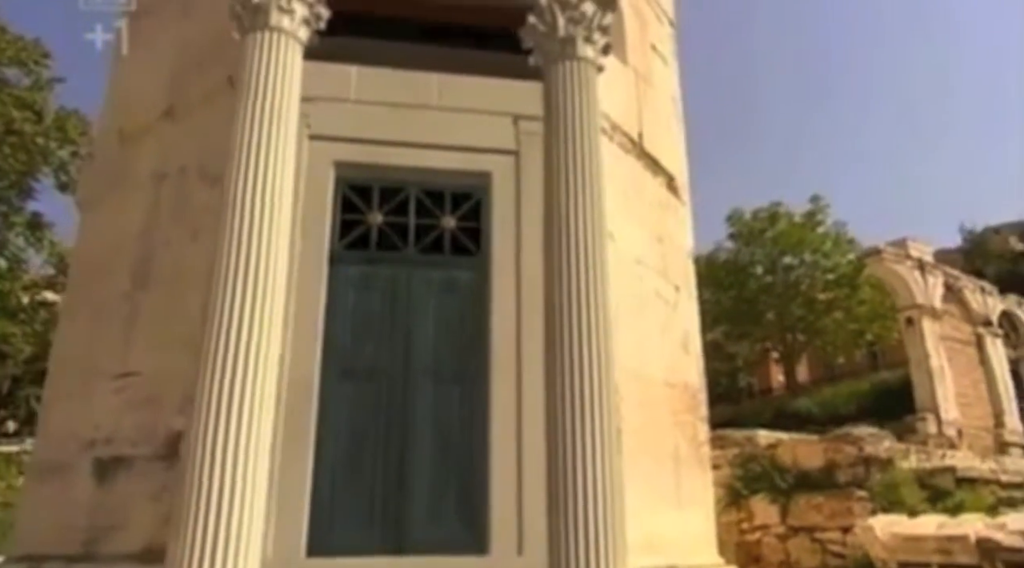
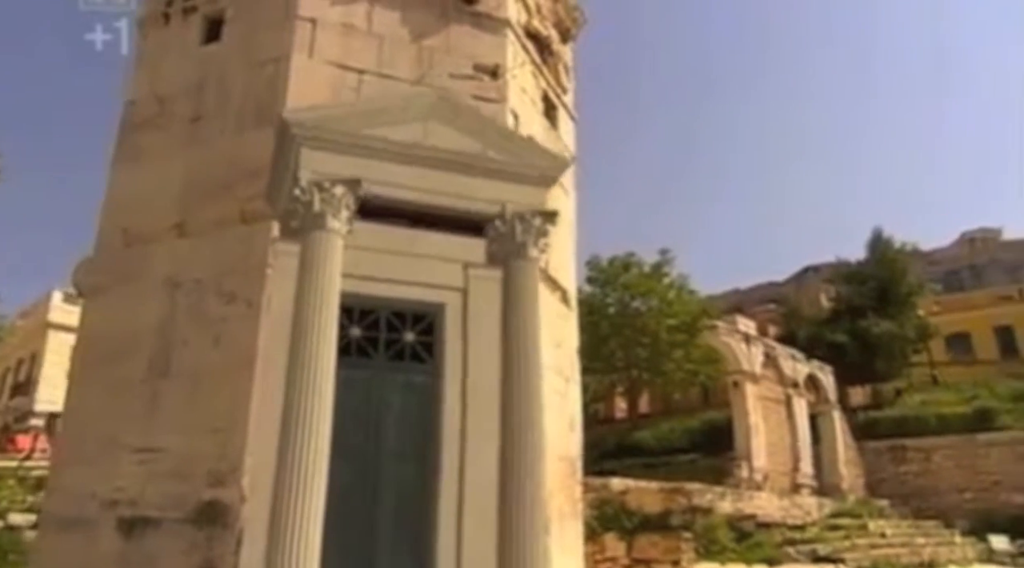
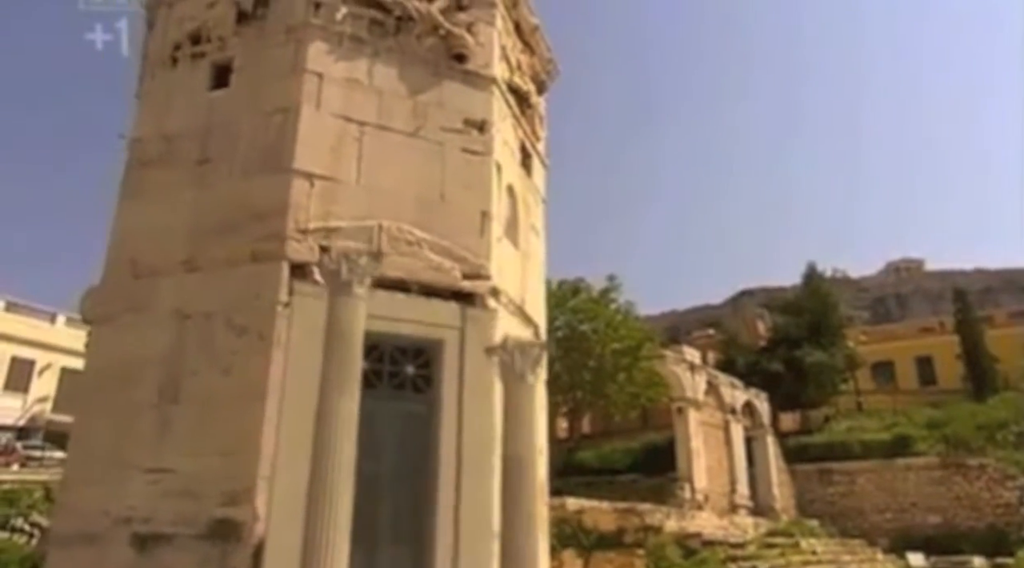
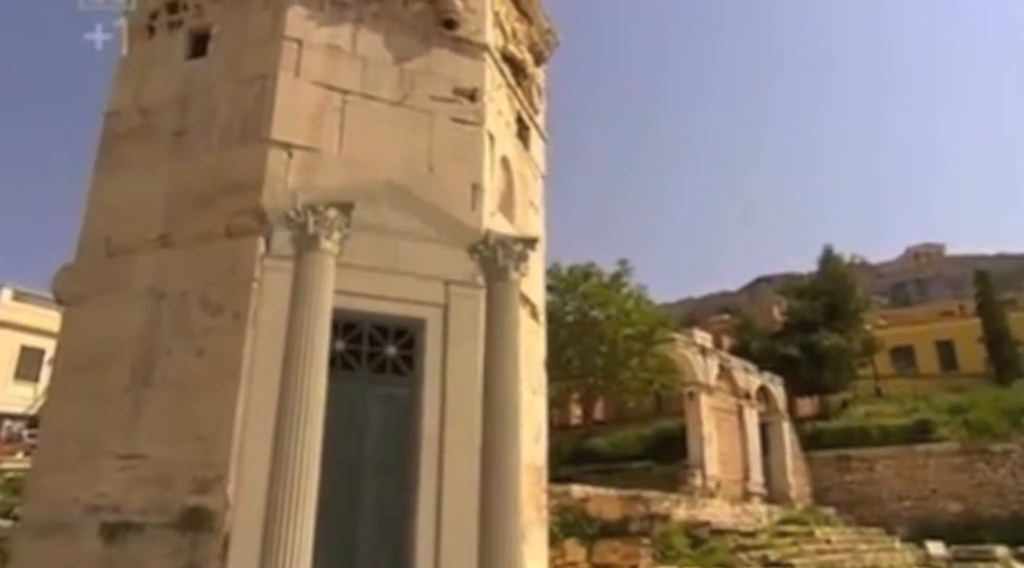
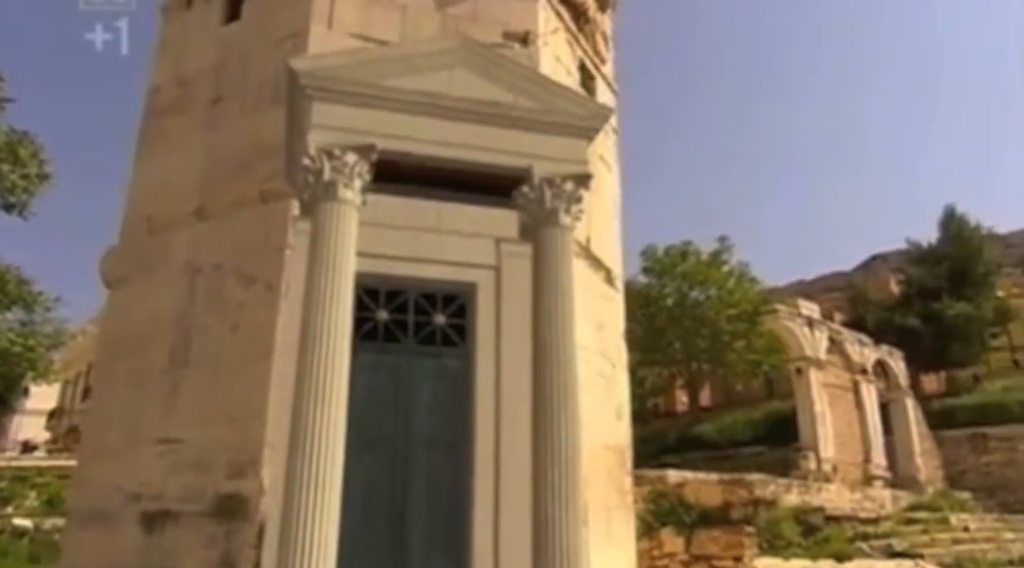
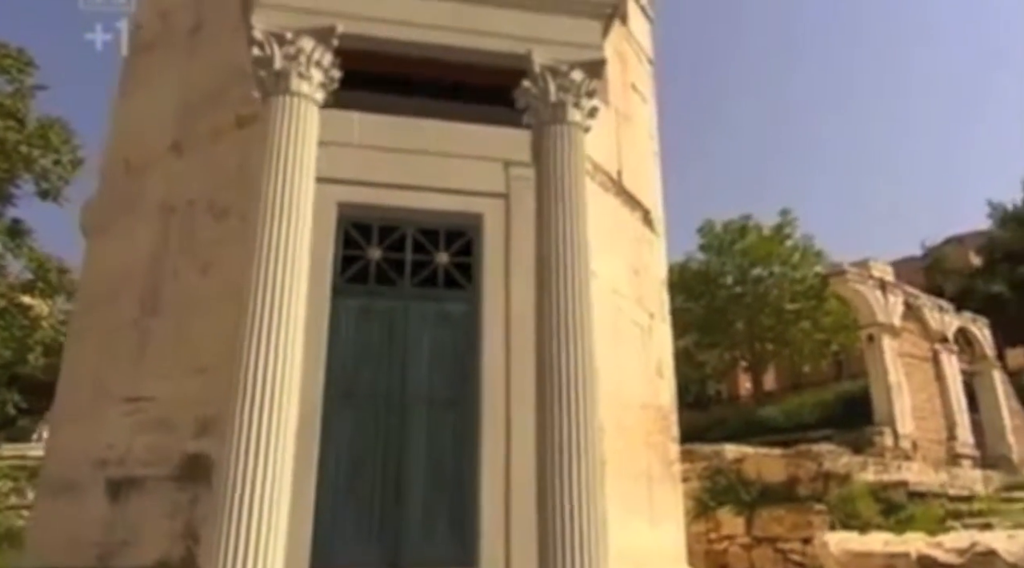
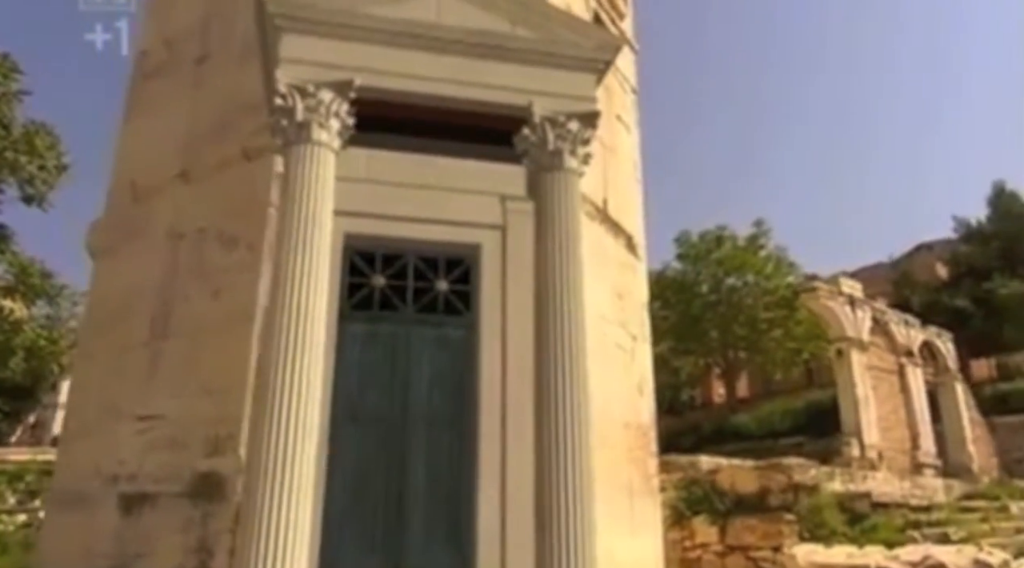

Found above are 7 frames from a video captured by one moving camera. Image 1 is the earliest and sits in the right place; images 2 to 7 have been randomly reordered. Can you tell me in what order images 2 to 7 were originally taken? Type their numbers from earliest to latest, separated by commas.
6, 7, 5, 2, 4, 3
